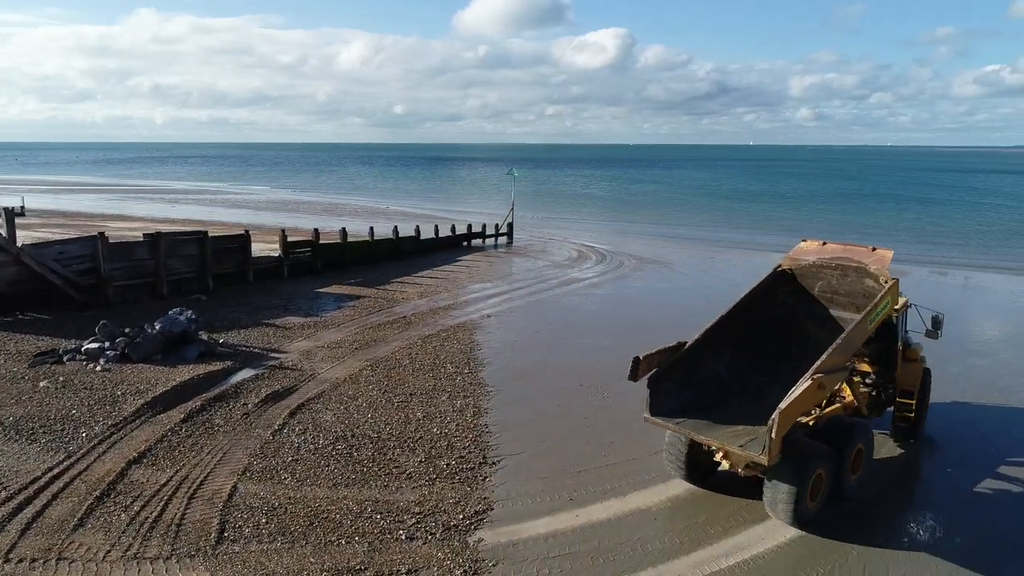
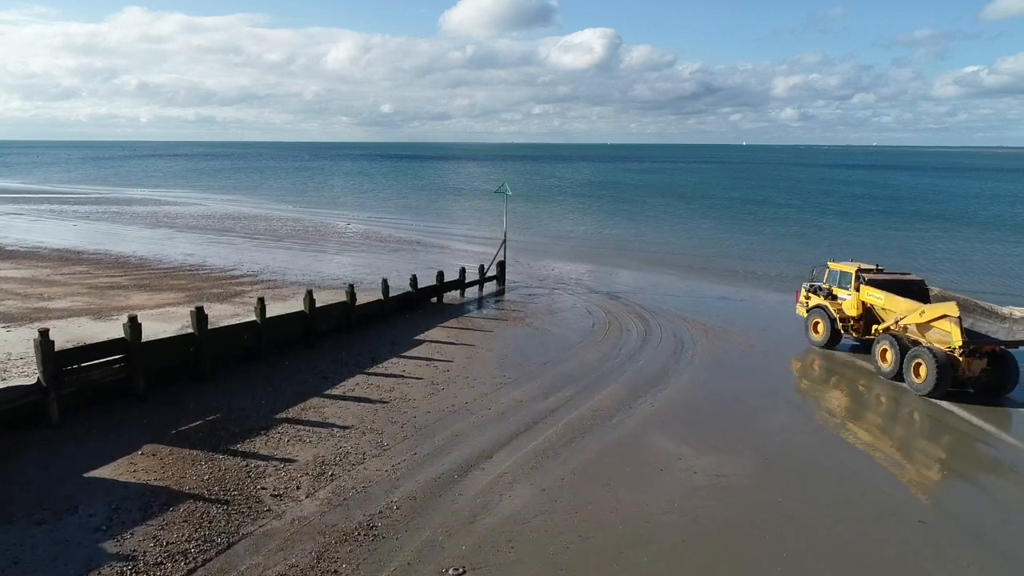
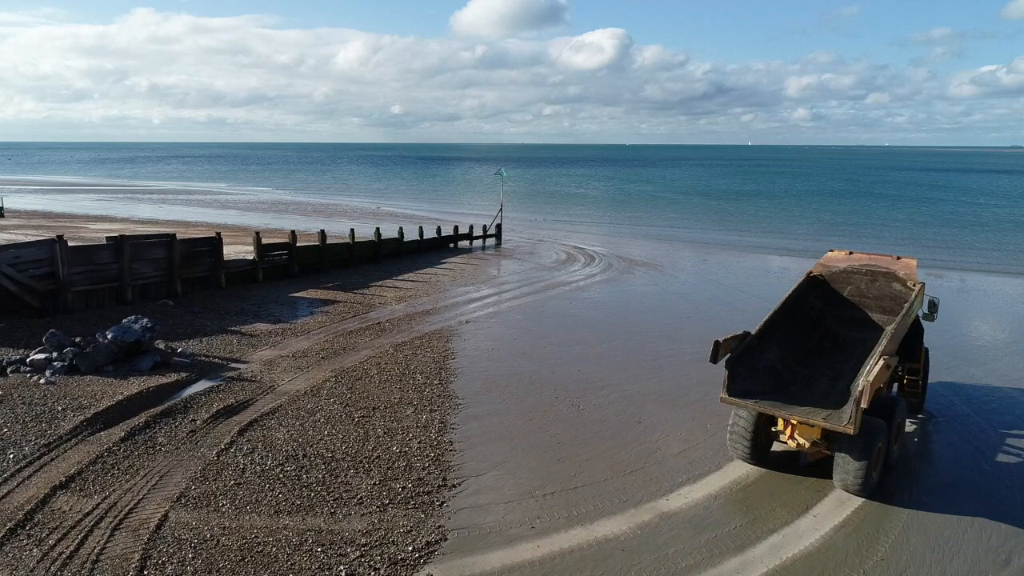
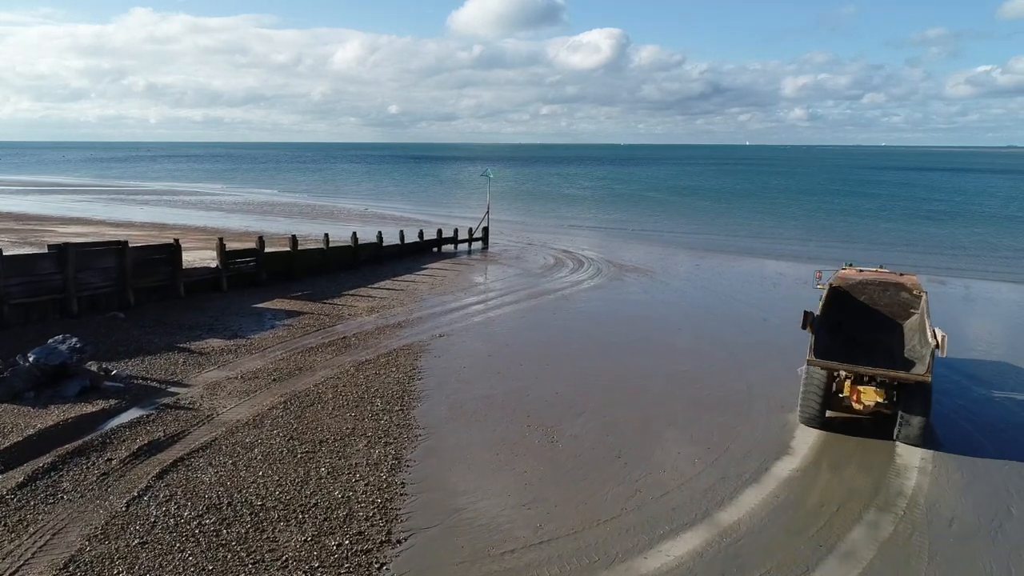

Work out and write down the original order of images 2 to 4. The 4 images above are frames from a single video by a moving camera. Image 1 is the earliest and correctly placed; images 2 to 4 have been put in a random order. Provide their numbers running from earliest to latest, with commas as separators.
3, 4, 2
